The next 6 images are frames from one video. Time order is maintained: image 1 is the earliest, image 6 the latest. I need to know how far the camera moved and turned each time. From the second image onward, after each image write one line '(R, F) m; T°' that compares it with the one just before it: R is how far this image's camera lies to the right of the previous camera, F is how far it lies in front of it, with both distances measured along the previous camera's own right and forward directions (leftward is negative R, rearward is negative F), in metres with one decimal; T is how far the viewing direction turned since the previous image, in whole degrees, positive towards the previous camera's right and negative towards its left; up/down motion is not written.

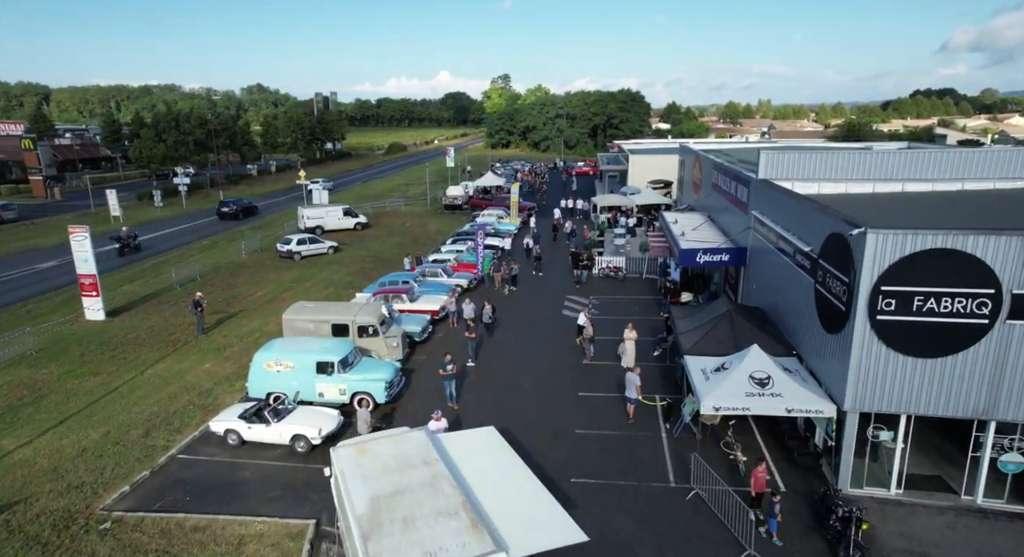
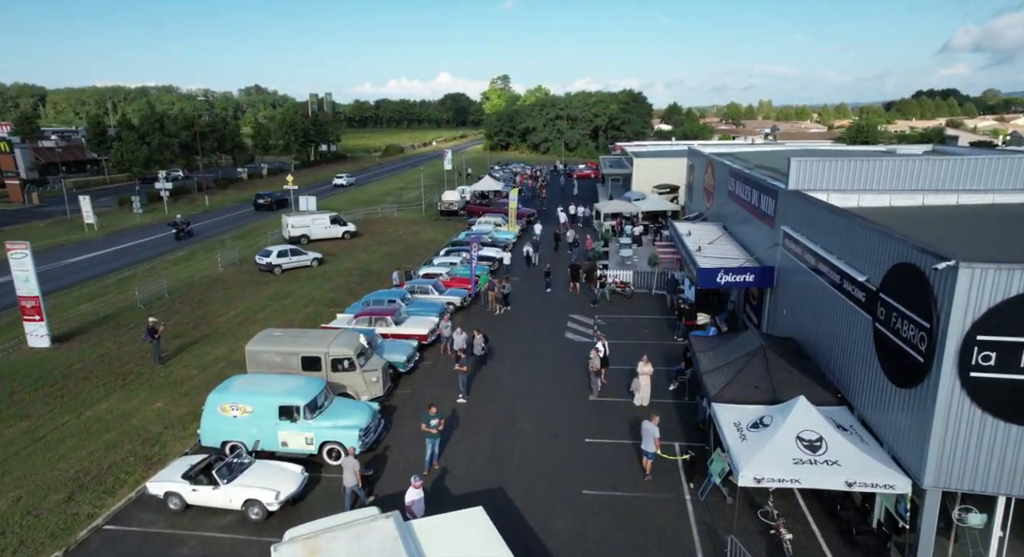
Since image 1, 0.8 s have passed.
(+0.1, +2.5) m; 0°
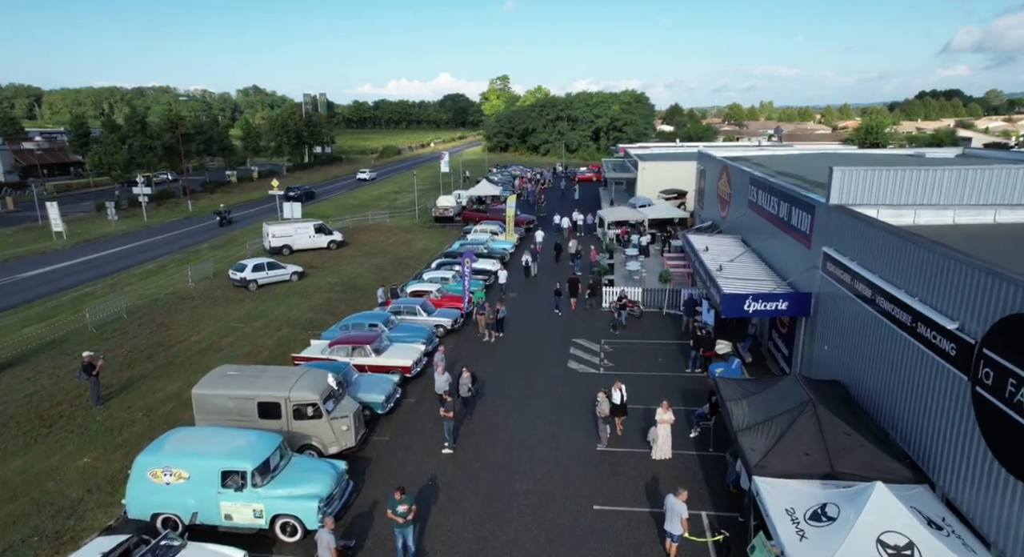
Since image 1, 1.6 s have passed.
(+0.1, +2.7) m; 0°
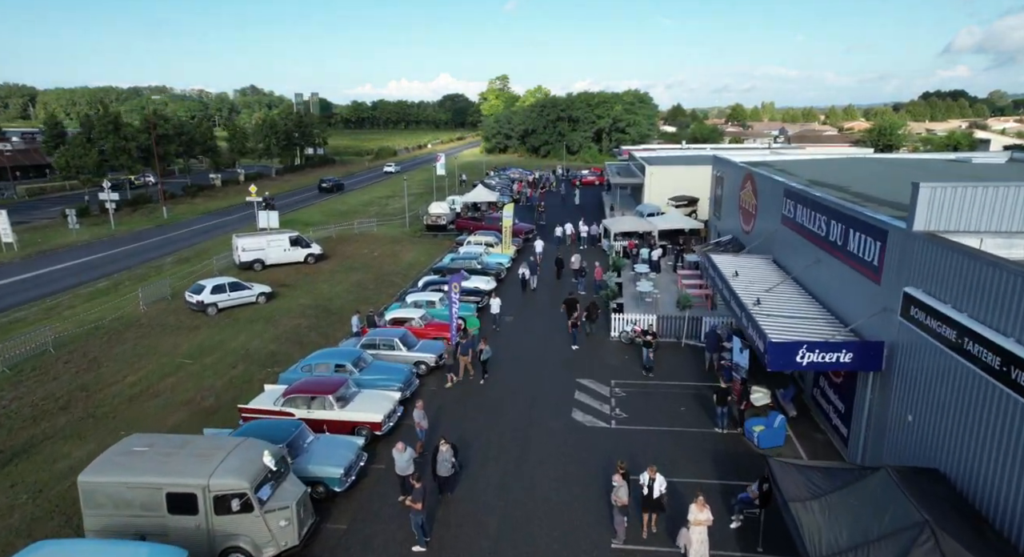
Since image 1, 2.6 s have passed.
(+0.2, +3.5) m; 0°
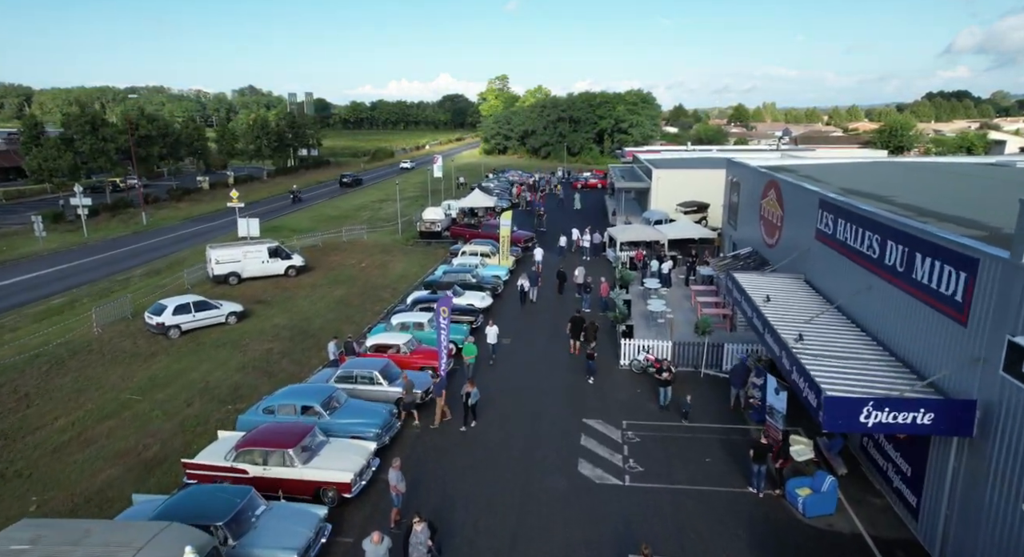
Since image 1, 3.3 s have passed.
(+0.1, +2.6) m; 0°
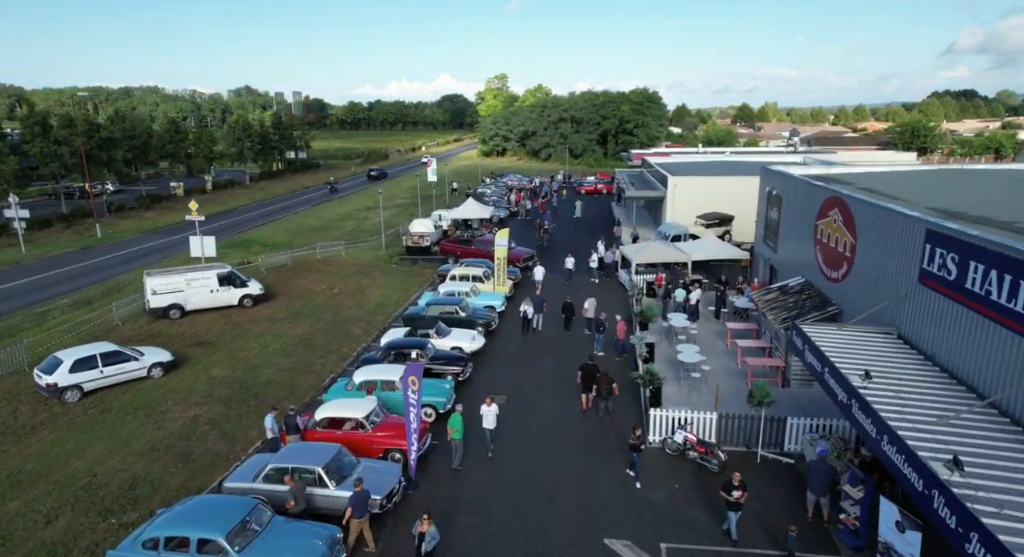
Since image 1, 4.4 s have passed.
(+0.1, +4.9) m; 0°
